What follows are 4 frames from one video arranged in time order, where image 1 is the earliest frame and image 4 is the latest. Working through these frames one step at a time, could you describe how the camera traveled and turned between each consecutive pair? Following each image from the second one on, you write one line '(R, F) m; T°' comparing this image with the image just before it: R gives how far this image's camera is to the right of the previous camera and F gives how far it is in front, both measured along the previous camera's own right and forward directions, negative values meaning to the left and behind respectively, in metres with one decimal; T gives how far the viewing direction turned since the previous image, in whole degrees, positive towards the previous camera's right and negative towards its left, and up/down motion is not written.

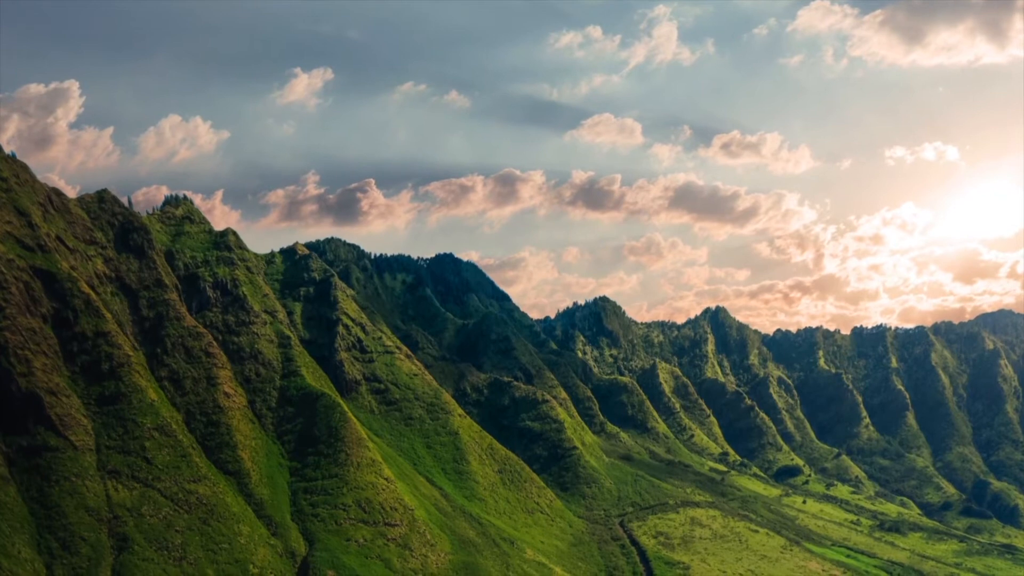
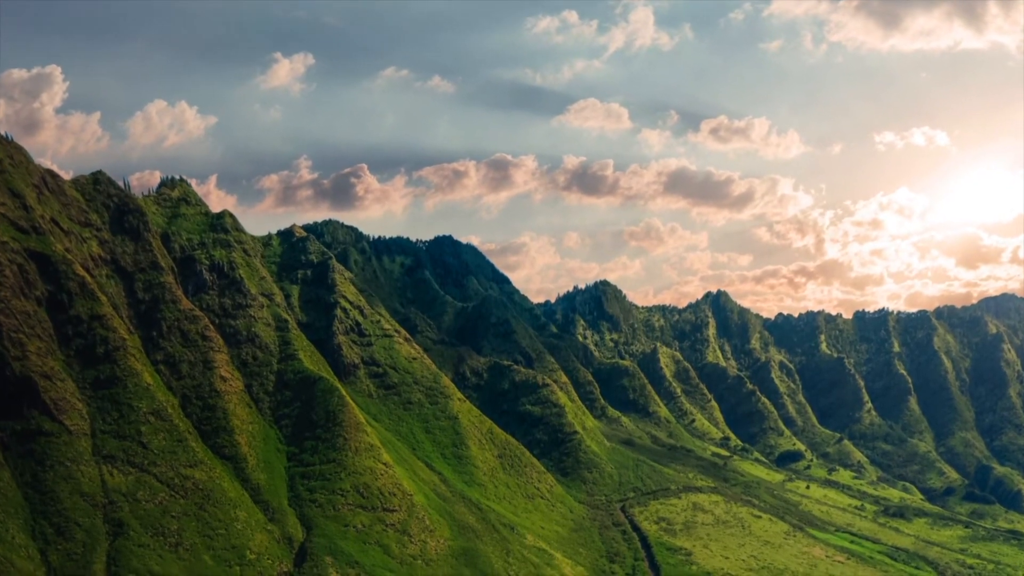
(-0.1, +7.3) m; 0°
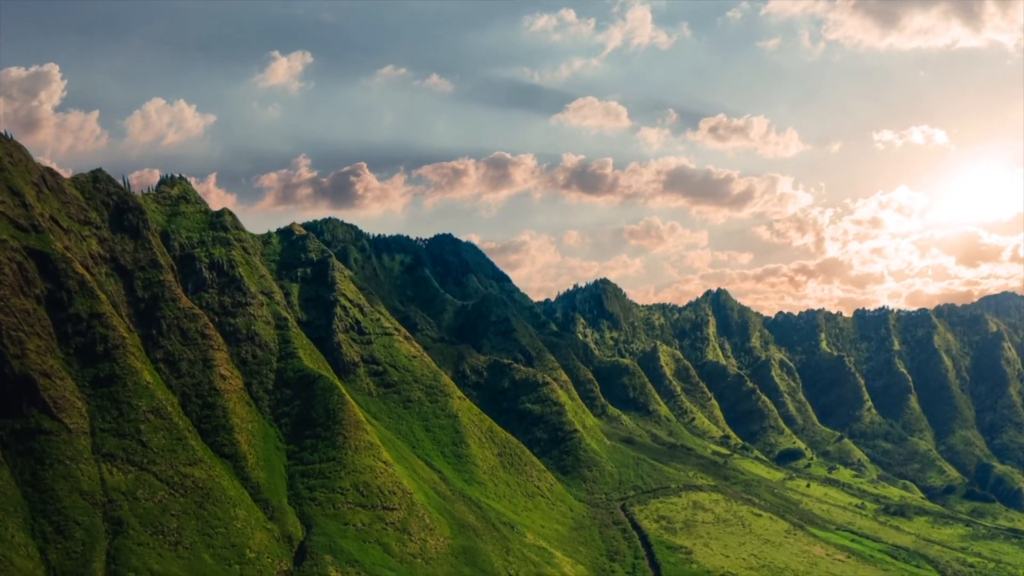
(0.0, +0.8) m; 0°
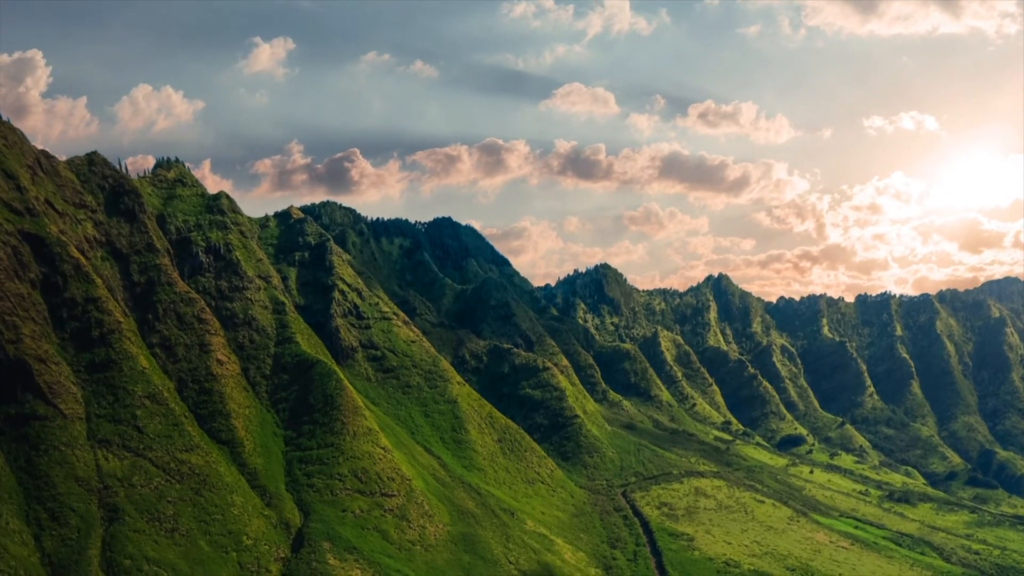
(-0.2, +6.5) m; 0°
